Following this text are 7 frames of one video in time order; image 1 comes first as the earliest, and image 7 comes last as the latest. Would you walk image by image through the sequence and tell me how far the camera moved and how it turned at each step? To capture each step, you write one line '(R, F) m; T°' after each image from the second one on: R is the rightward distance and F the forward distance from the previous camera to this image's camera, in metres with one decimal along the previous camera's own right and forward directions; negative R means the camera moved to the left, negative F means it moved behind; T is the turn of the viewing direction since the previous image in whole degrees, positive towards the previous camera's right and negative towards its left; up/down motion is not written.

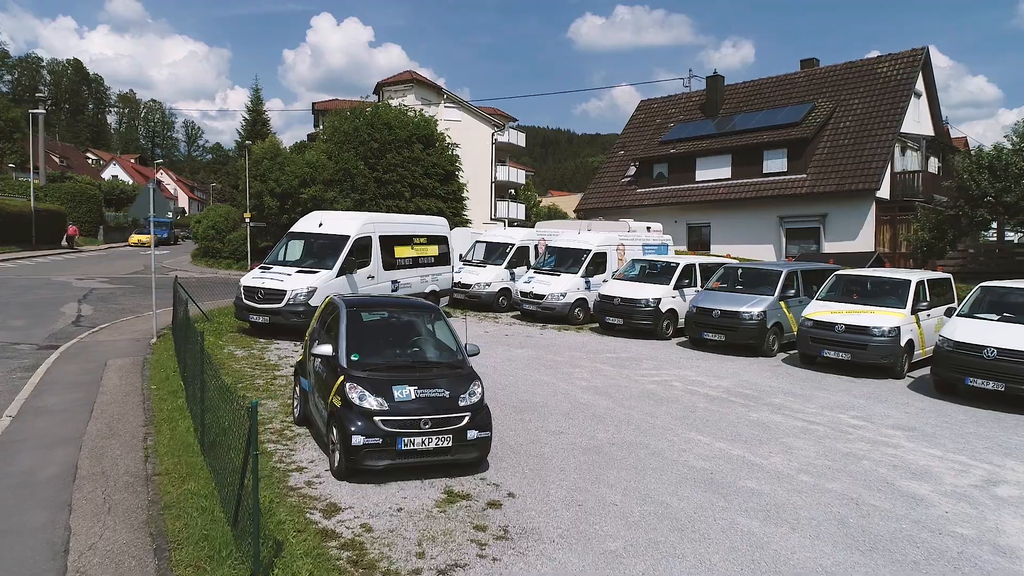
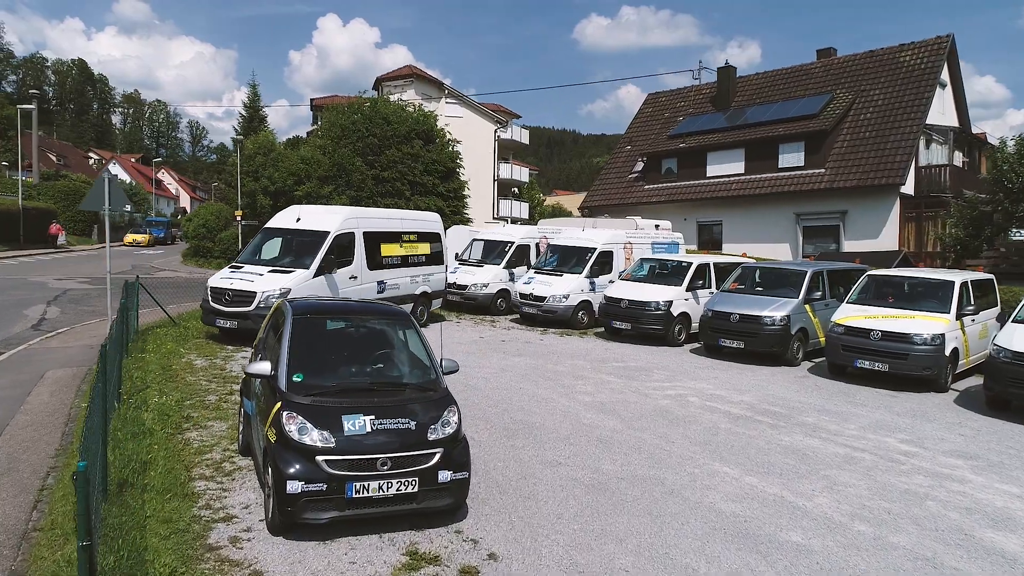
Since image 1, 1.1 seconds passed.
(+0.2, +1.3) m; 0°
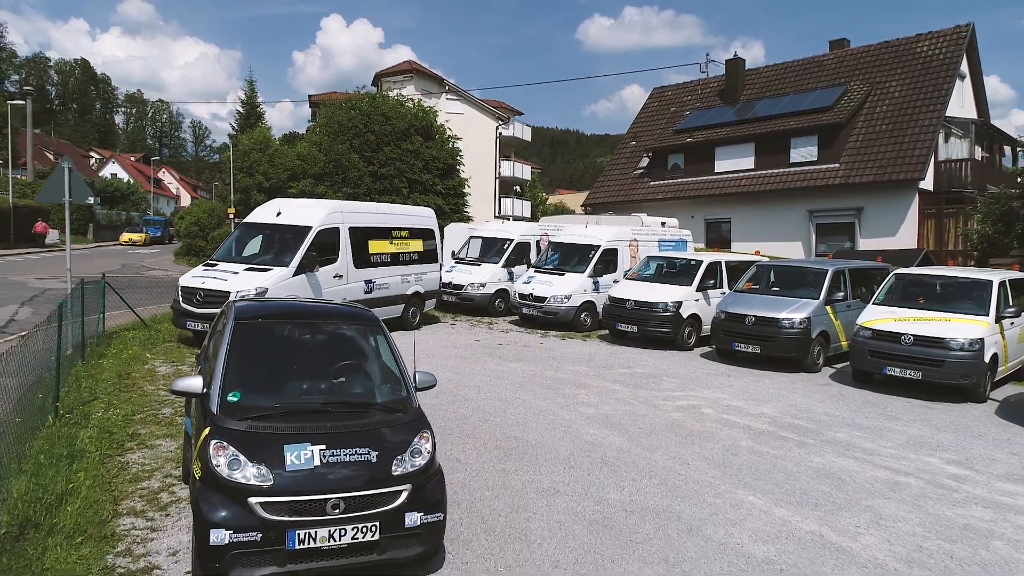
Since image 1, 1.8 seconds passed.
(+0.1, +0.9) m; 0°
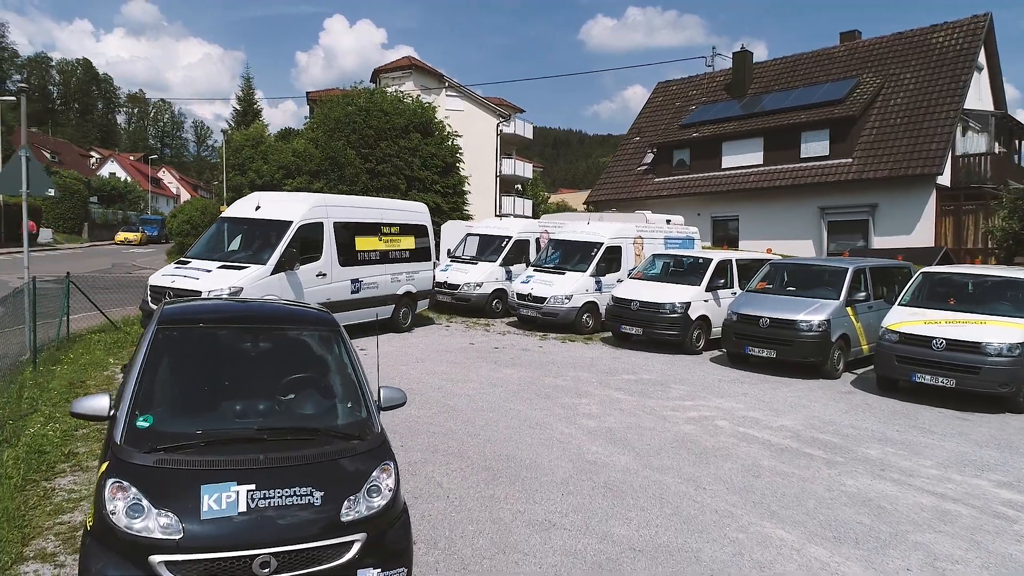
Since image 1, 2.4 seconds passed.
(+0.1, +0.8) m; 0°
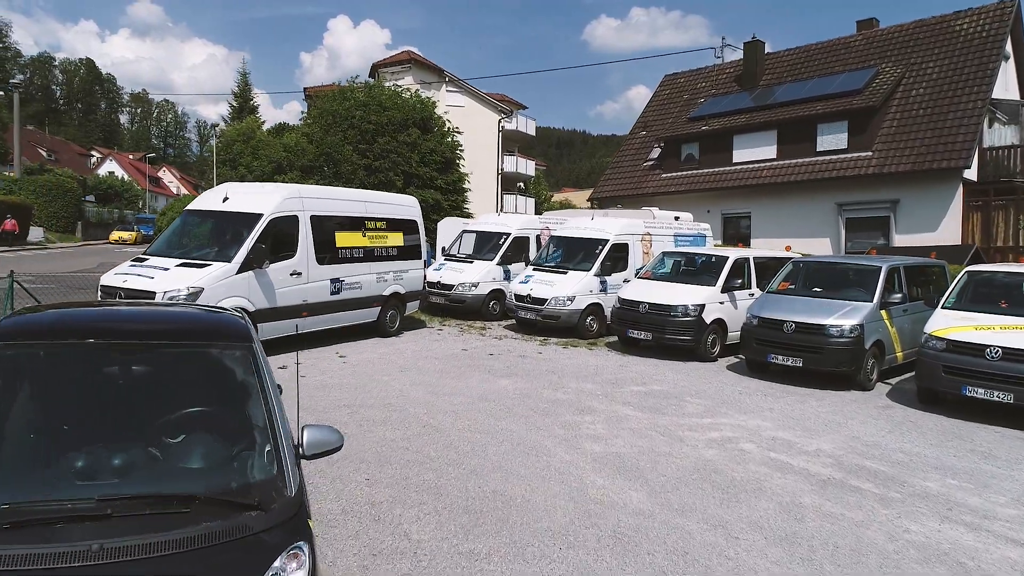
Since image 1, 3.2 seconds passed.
(+0.1, +1.1) m; 0°
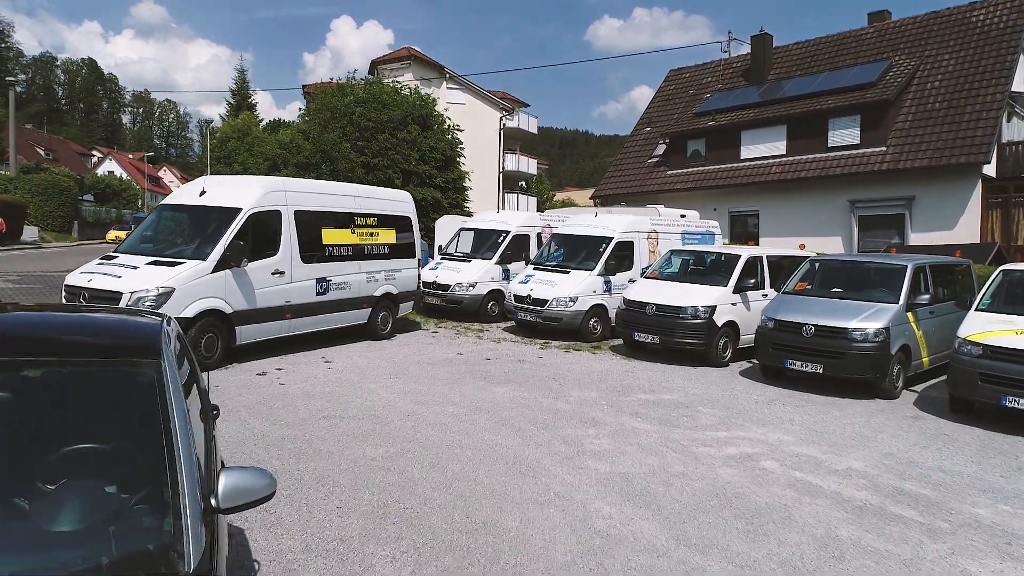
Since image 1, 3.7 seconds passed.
(+0.1, +0.7) m; 0°
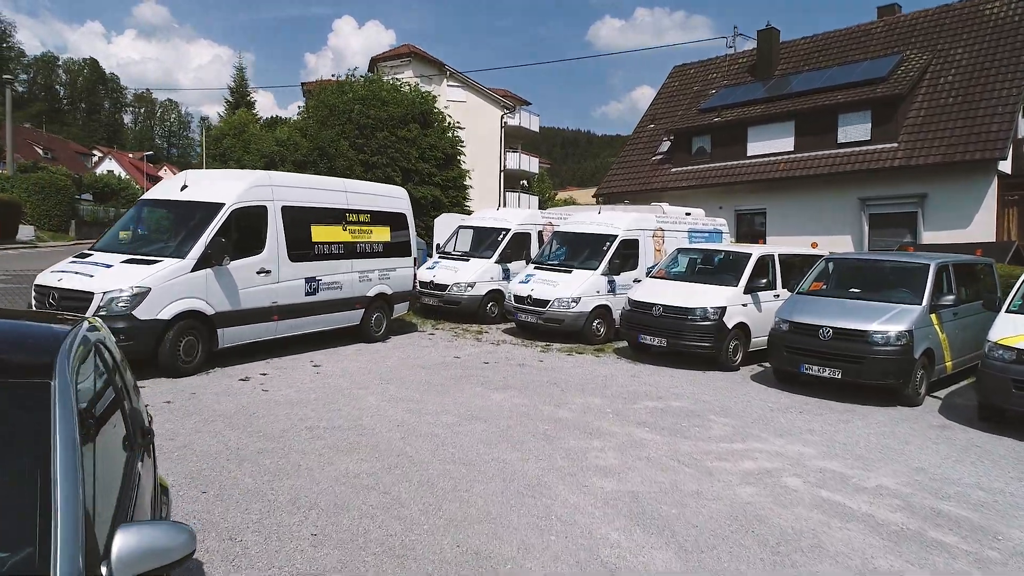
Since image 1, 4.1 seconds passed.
(0.0, +0.5) m; 0°
